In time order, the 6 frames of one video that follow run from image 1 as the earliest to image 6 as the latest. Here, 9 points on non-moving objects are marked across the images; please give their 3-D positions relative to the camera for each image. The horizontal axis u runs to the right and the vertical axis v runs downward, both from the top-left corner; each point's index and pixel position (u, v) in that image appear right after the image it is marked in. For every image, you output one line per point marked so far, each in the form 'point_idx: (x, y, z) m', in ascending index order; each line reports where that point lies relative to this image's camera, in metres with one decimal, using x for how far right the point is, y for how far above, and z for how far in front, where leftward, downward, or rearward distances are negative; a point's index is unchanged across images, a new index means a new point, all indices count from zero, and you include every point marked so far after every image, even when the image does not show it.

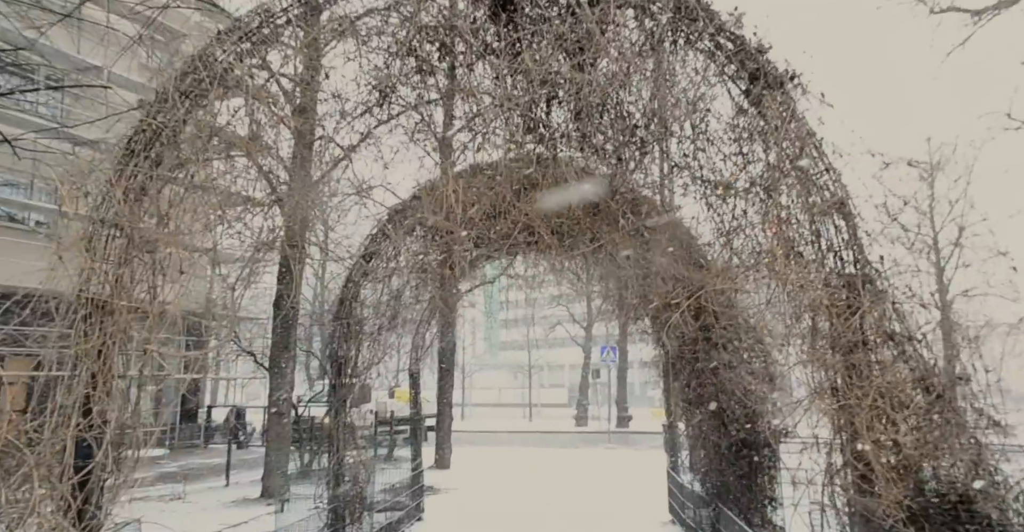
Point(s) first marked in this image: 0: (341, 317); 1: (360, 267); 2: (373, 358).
0: (-1.5, -0.4, +6.2) m
1: (-1.2, 0.0, +6.1) m
2: (-1.2, -0.8, +6.4) m
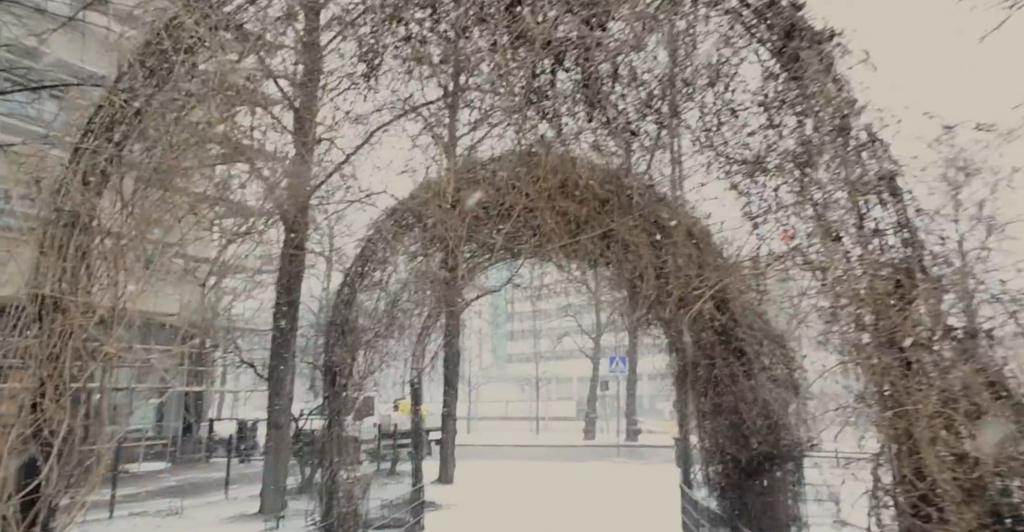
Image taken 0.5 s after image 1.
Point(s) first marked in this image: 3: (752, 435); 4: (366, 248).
0: (-1.4, -0.4, +5.9) m
1: (-1.2, 0.0, +5.8) m
2: (-1.2, -0.8, +6.0) m
3: (+1.6, -1.1, +5.0) m
4: (-1.1, +0.1, +5.6) m
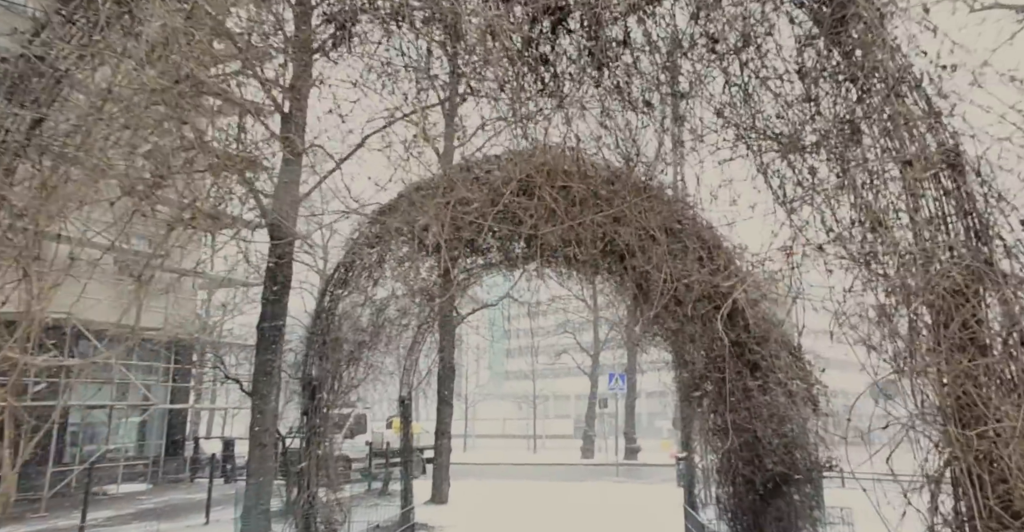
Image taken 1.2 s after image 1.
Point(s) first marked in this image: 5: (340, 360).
0: (-1.5, -0.5, +5.6) m
1: (-1.2, -0.1, +5.4) m
2: (-1.2, -0.9, +5.6) m
3: (+1.6, -1.2, +4.7) m
4: (-1.1, +0.1, +5.3) m
5: (-1.3, -0.7, +5.5) m
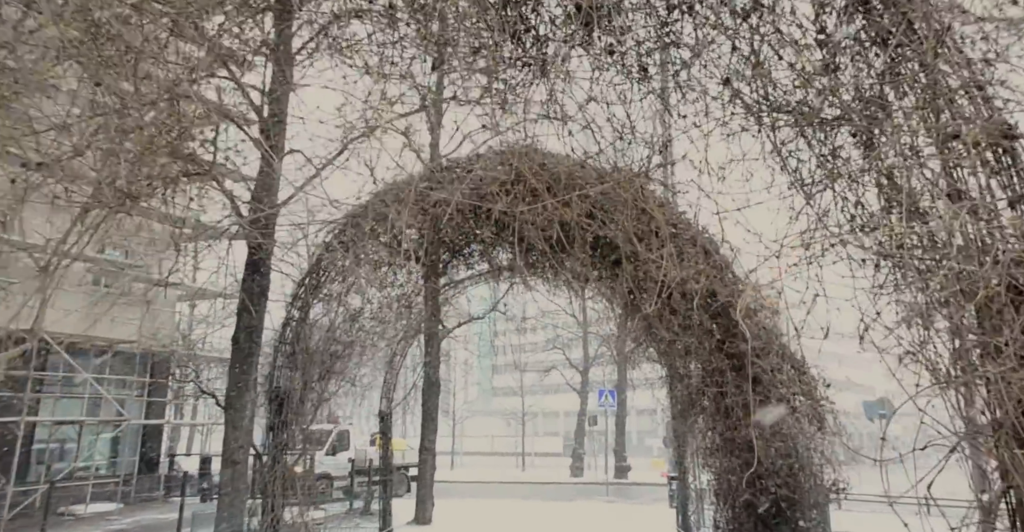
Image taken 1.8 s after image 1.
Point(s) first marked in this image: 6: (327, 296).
0: (-1.6, -0.5, +5.2) m
1: (-1.3, -0.1, +5.1) m
2: (-1.3, -0.9, +5.3) m
3: (+1.5, -1.2, +4.3) m
4: (-1.2, +0.1, +5.0) m
5: (-1.4, -0.7, +5.2) m
6: (-1.3, -0.2, +5.1) m
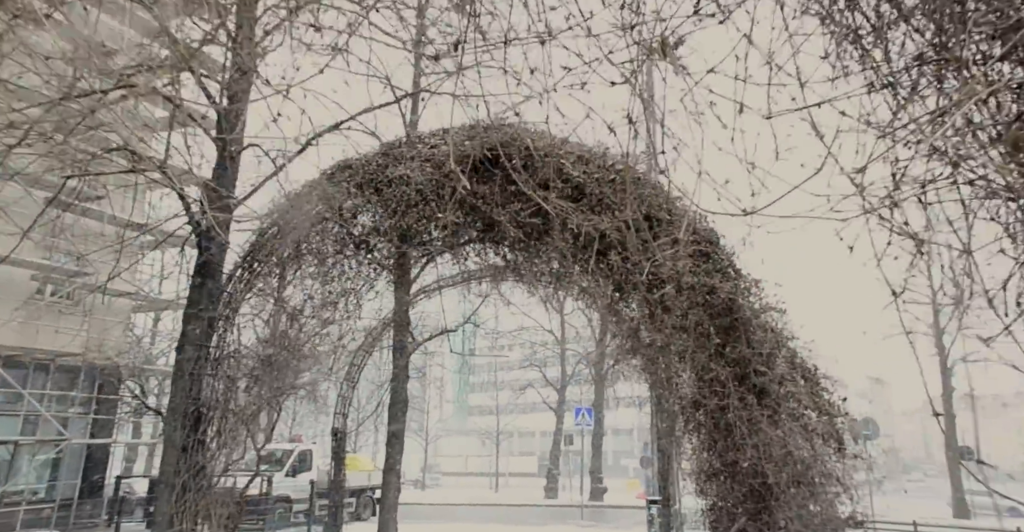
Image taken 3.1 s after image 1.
0: (-1.8, -0.5, +4.5) m
1: (-1.5, -0.1, +4.4) m
2: (-1.5, -0.9, +4.6) m
3: (+1.3, -1.2, +3.7) m
4: (-1.4, +0.1, +4.3) m
5: (-1.6, -0.7, +4.5) m
6: (-1.4, -0.2, +4.4) m
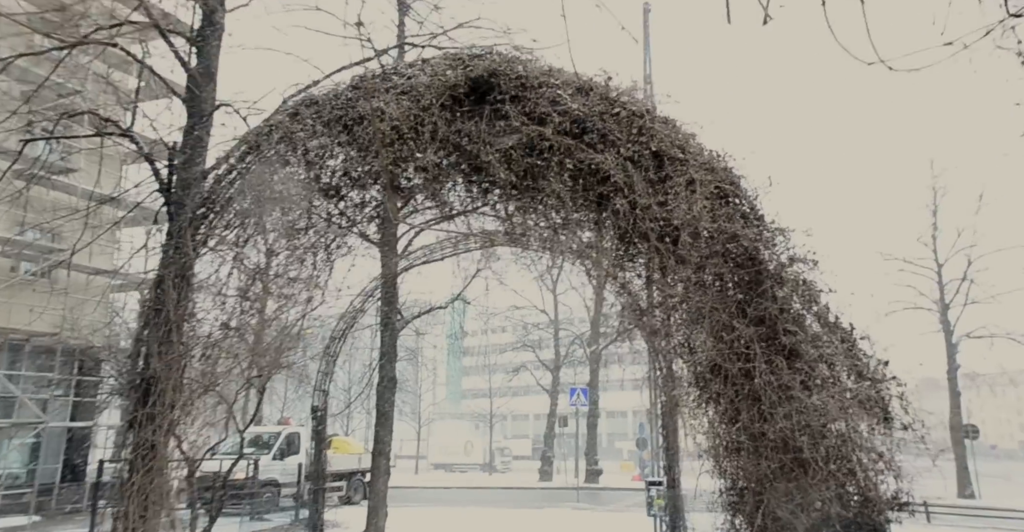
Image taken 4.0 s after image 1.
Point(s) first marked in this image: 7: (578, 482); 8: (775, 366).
0: (-1.8, -0.3, +4.1) m
1: (-1.6, +0.1, +3.9) m
2: (-1.5, -0.6, +4.1) m
3: (+1.3, -1.0, +3.3) m
4: (-1.5, +0.3, +3.8) m
5: (-1.6, -0.5, +4.0) m
6: (-1.5, +0.1, +3.9) m
7: (+1.7, -5.5, +18.7) m
8: (+1.1, -0.4, +3.2) m
